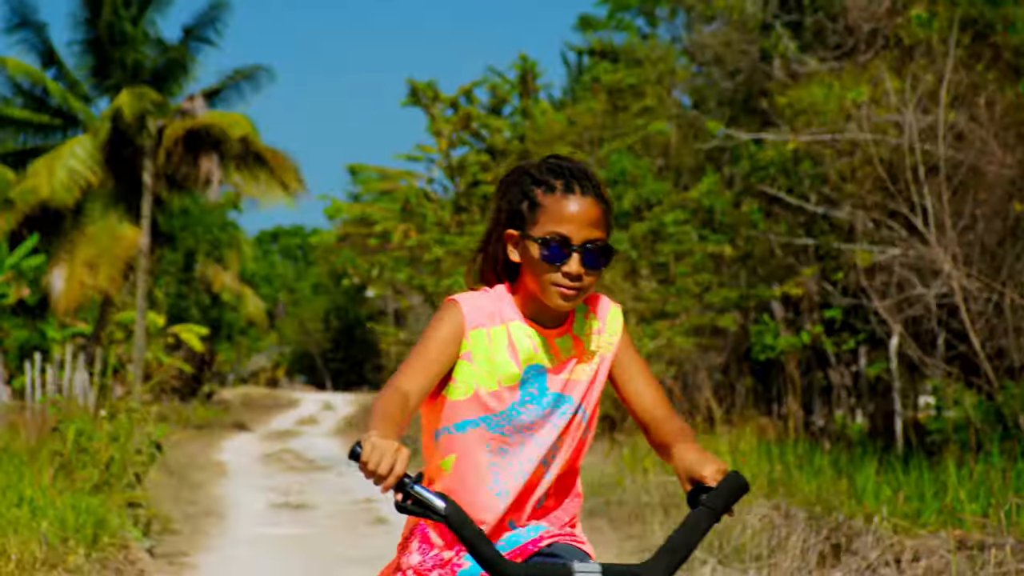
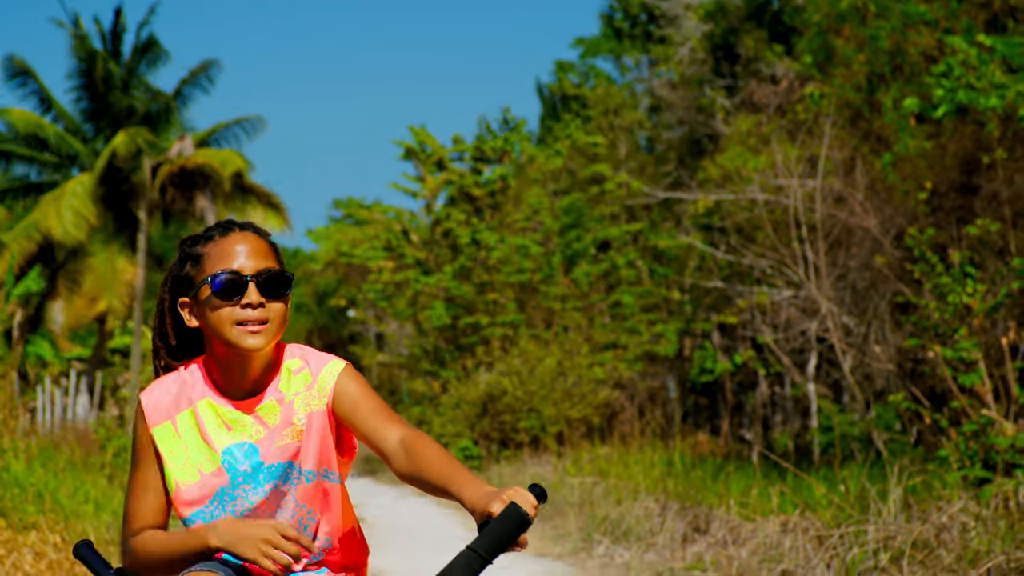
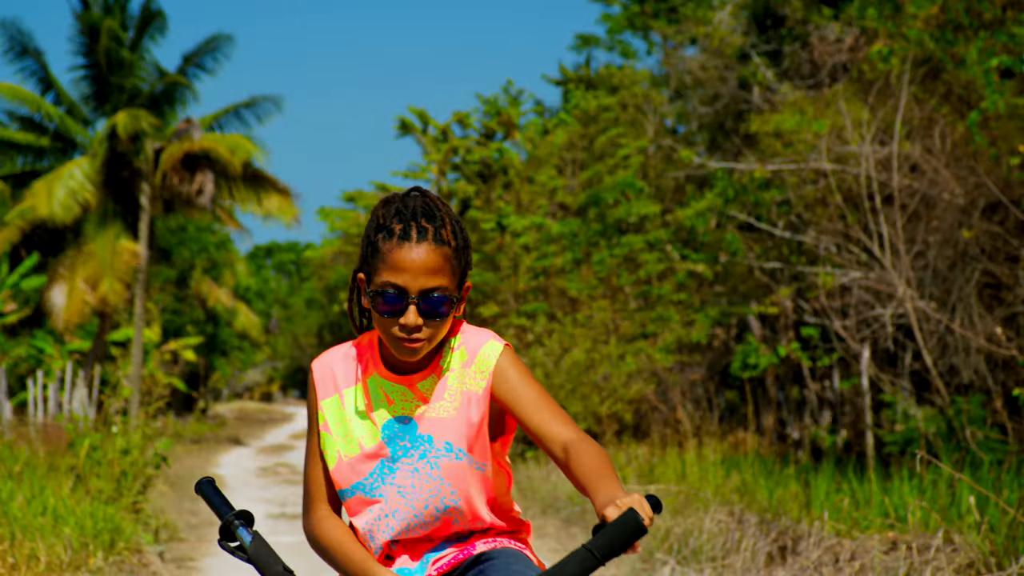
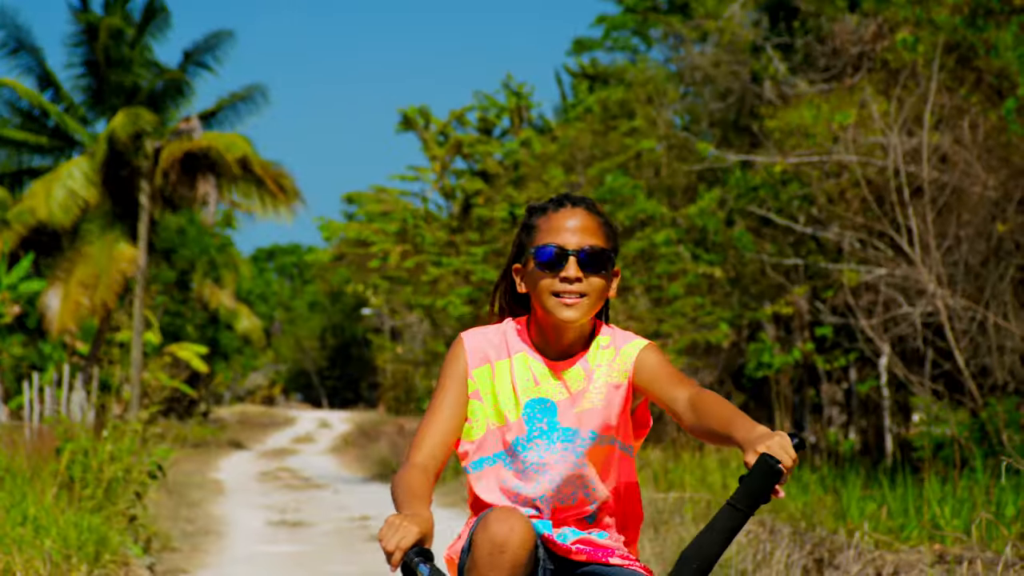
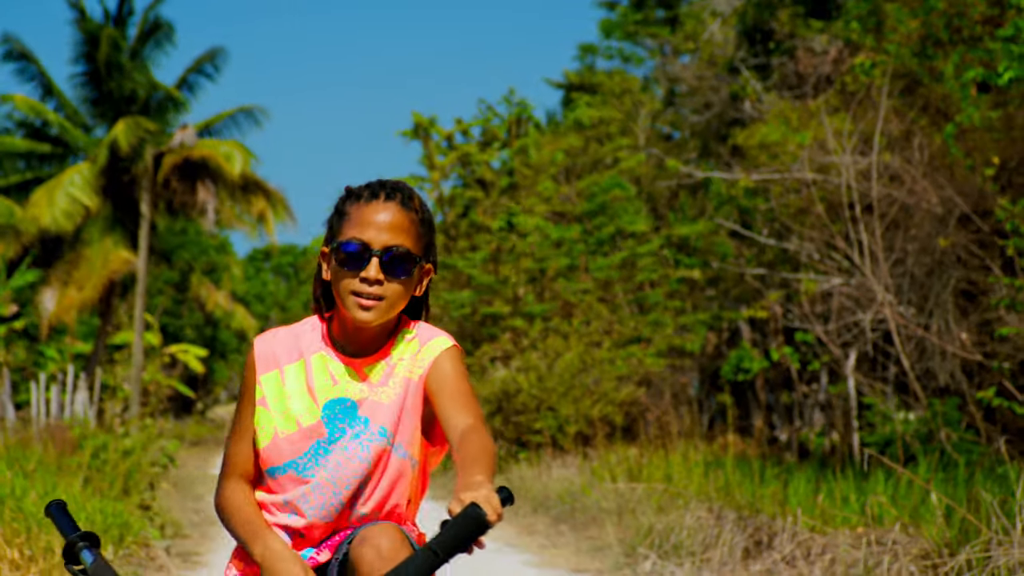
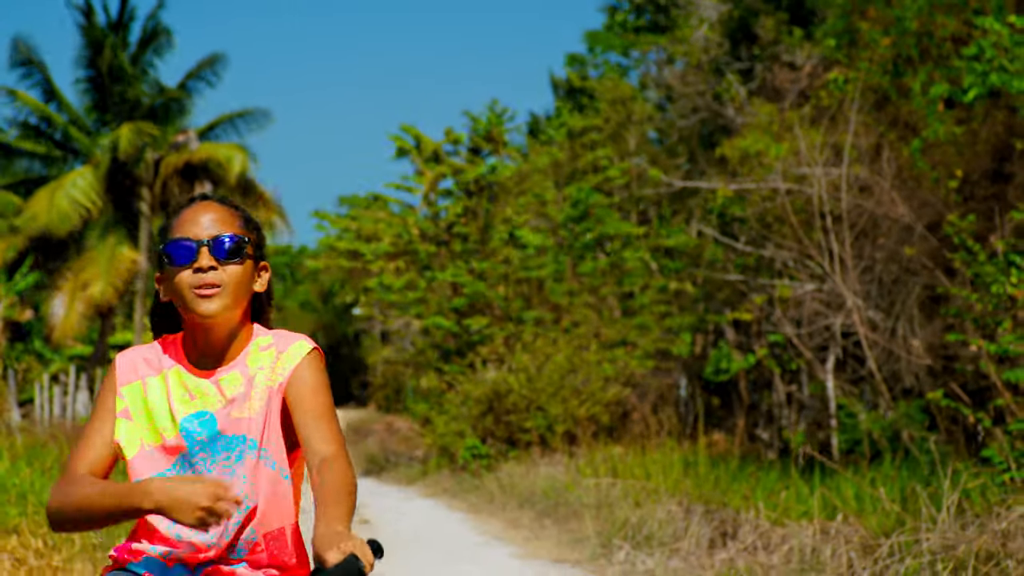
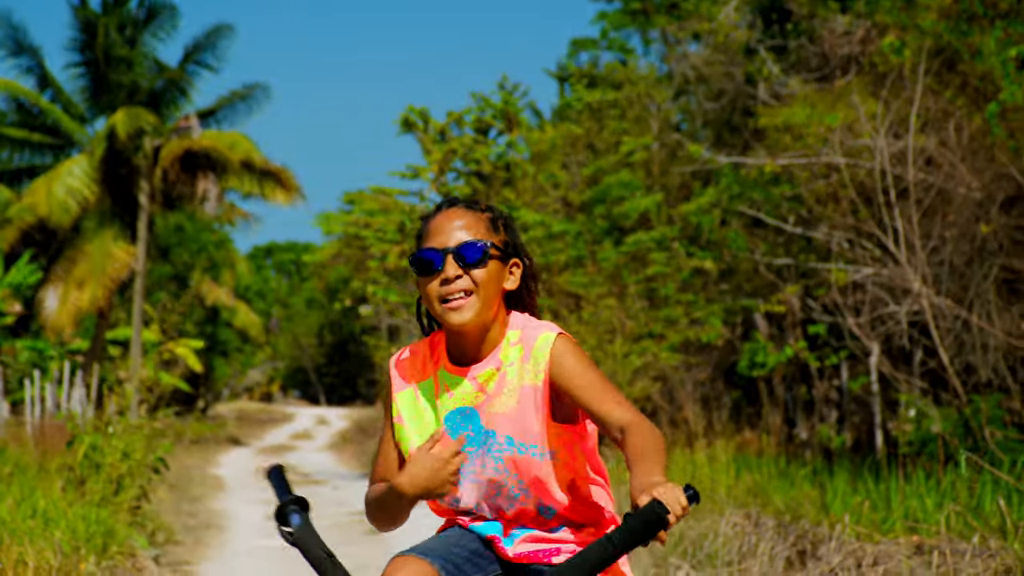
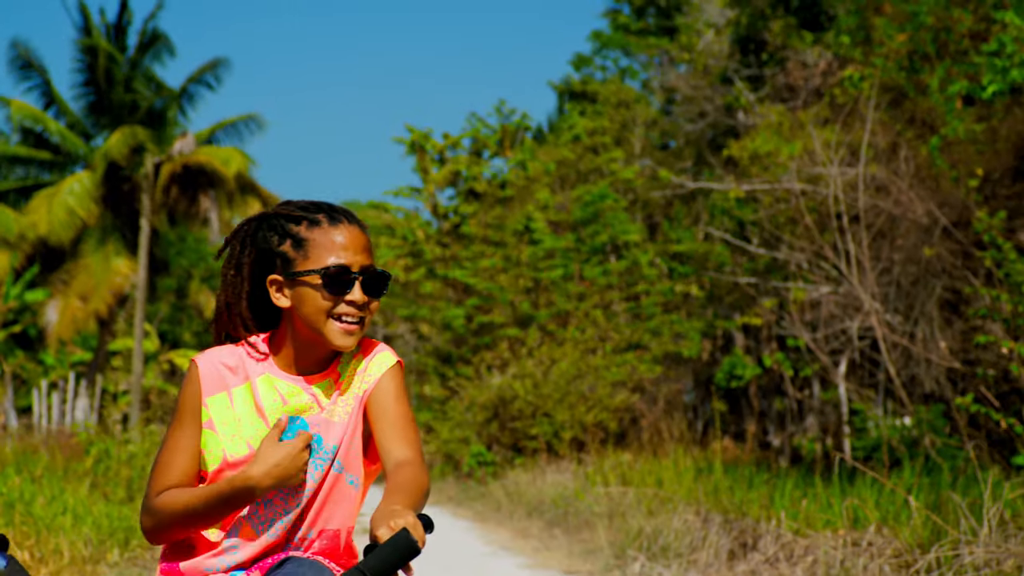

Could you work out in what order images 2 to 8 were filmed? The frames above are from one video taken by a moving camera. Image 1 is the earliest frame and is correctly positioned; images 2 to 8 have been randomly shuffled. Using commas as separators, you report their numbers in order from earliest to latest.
4, 7, 3, 5, 8, 6, 2
